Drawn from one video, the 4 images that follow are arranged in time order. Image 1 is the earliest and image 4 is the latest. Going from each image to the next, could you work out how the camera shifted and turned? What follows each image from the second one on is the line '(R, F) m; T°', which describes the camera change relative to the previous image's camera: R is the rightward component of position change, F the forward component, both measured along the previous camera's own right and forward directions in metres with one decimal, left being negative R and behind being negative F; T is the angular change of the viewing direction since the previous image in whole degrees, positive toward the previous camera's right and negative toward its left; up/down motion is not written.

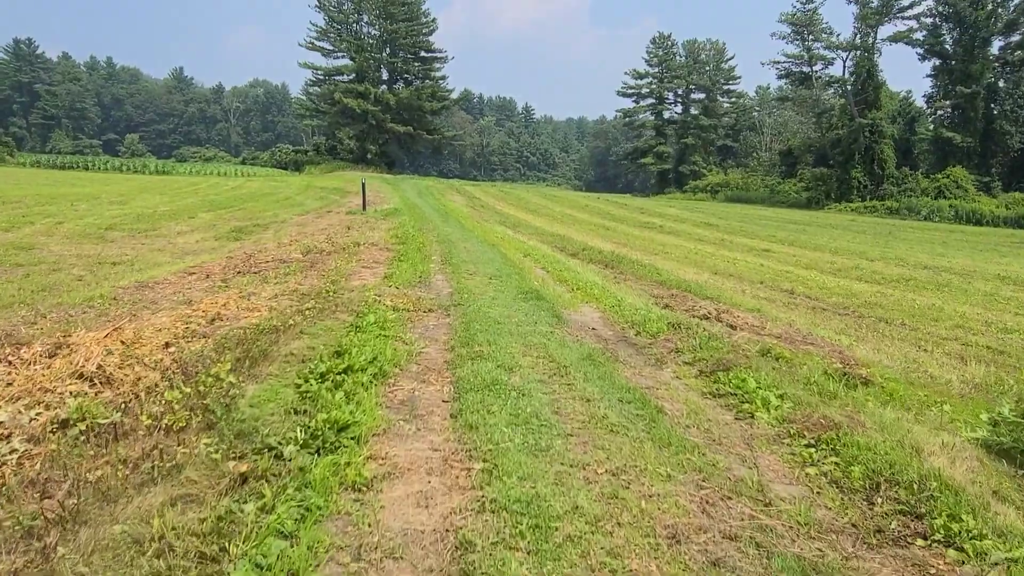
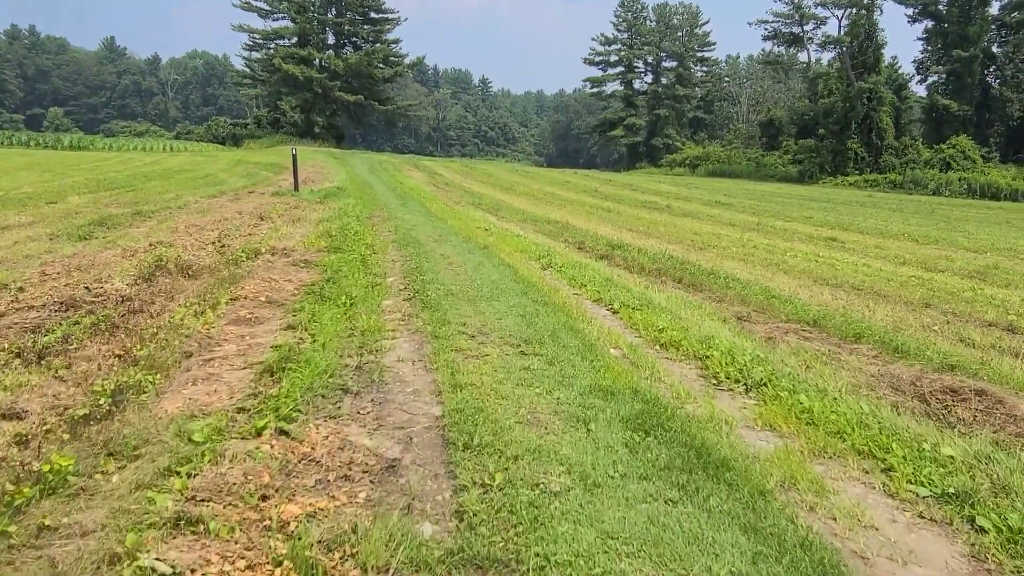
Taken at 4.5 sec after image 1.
(-0.6, +5.3) m; +3°
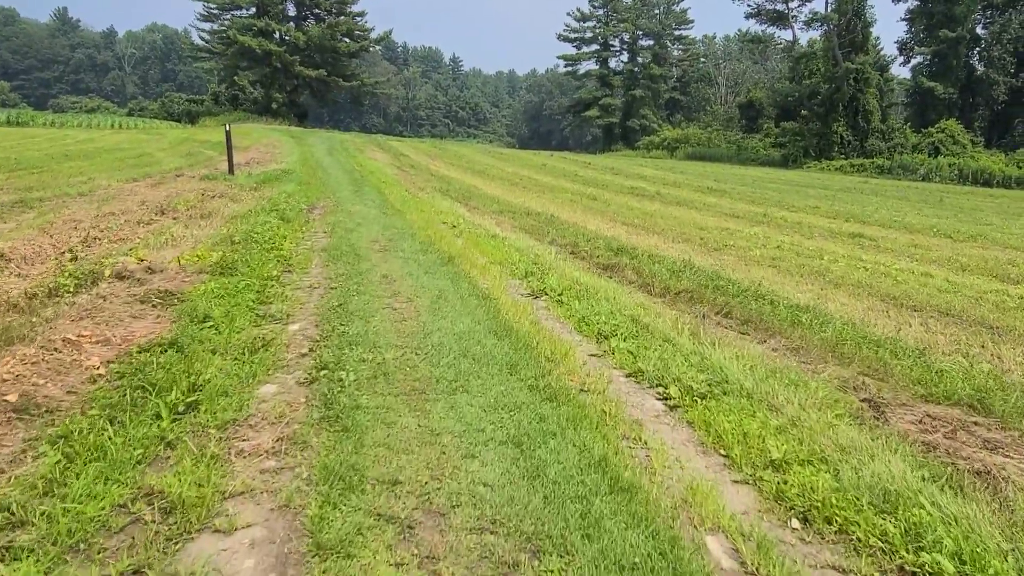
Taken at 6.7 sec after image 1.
(0.0, +2.4) m; +2°
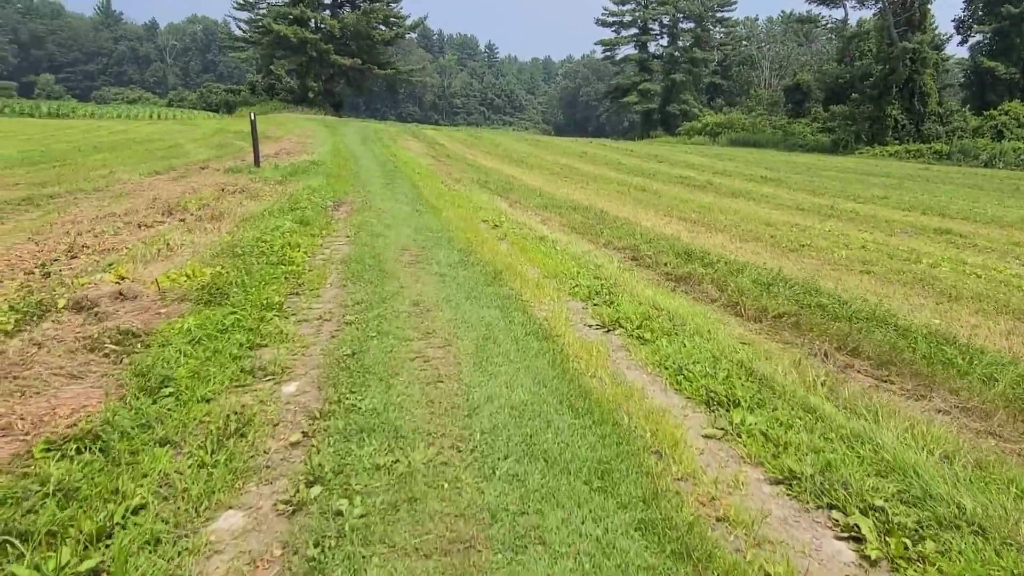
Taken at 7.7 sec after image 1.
(-0.2, +1.2) m; -3°
